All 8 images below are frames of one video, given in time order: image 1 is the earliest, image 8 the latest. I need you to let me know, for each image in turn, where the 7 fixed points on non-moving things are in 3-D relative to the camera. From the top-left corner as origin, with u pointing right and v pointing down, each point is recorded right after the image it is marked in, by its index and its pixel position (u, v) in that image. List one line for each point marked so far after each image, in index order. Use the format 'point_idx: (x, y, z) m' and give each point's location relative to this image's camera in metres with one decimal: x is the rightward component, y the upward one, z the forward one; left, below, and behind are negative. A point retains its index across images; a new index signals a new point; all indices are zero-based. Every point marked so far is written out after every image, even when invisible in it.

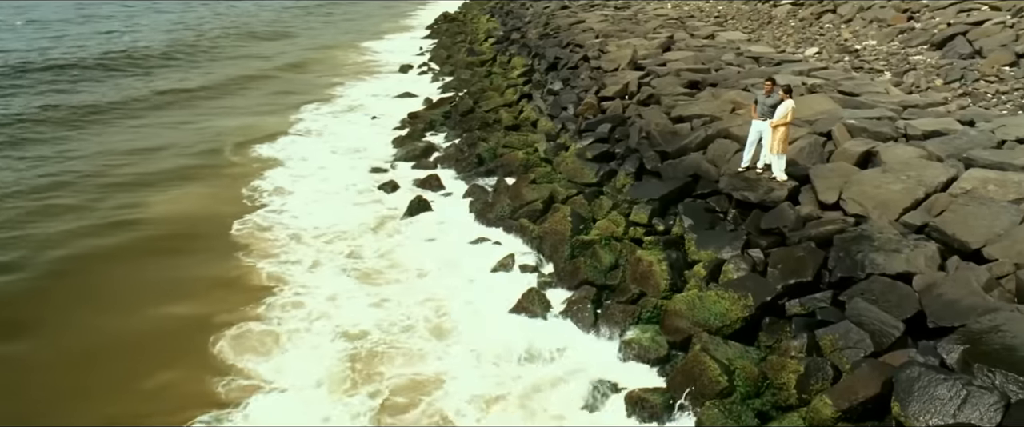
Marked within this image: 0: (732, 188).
0: (+3.2, +0.4, +12.5) m
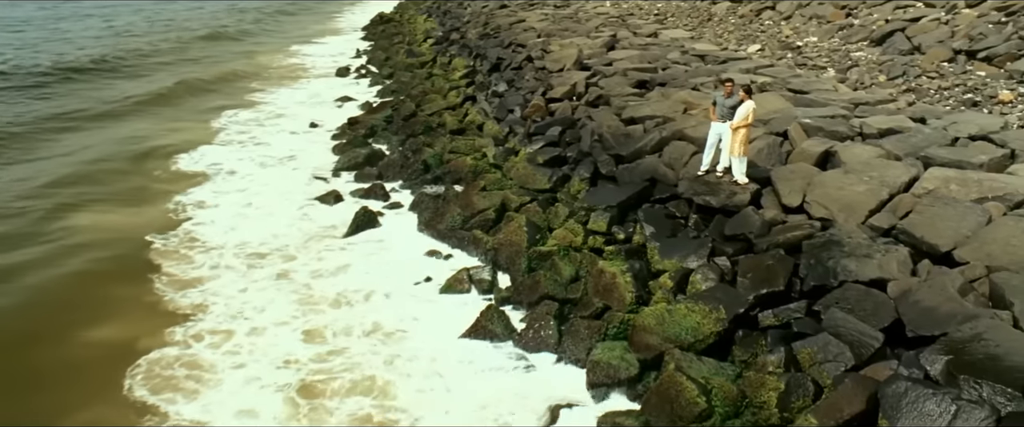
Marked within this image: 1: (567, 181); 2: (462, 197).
0: (+2.6, +0.3, +12.1) m
1: (+0.9, +0.6, +14.4) m
2: (-0.9, +0.3, +14.7) m
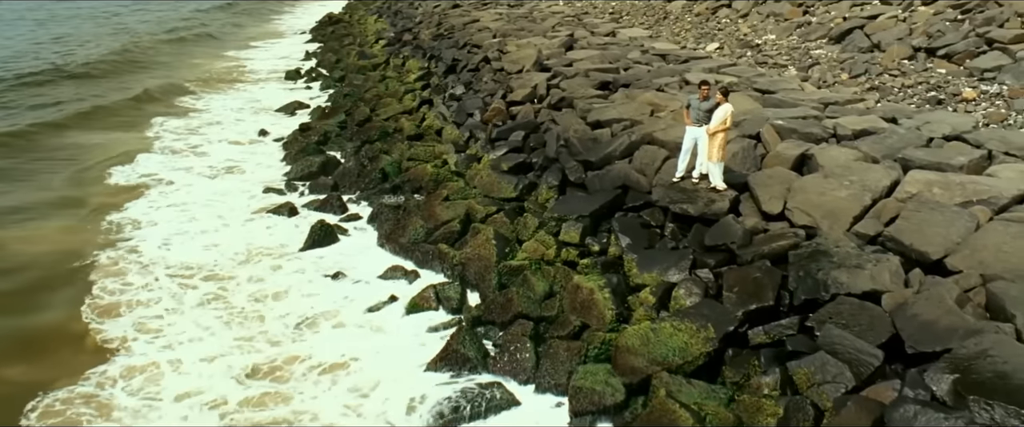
0: (+2.1, +0.2, +11.6) m
1: (+0.4, +0.4, +13.8) m
2: (-1.4, +0.1, +14.0) m
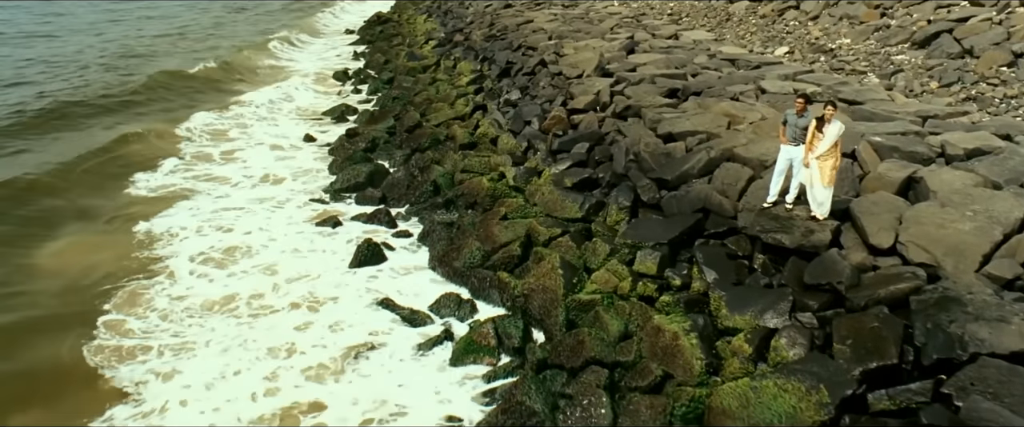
0: (+3.0, -0.2, +10.3) m
1: (+1.3, +0.1, +12.5) m
2: (-0.5, -0.2, +12.8) m
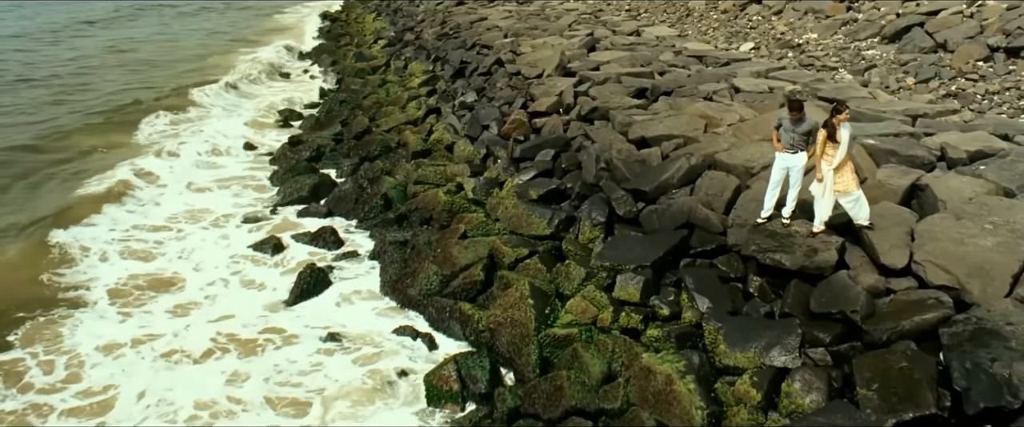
0: (+2.6, -0.4, +9.1) m
1: (+0.8, -0.1, +11.2) m
2: (-1.0, -0.5, +11.4) m
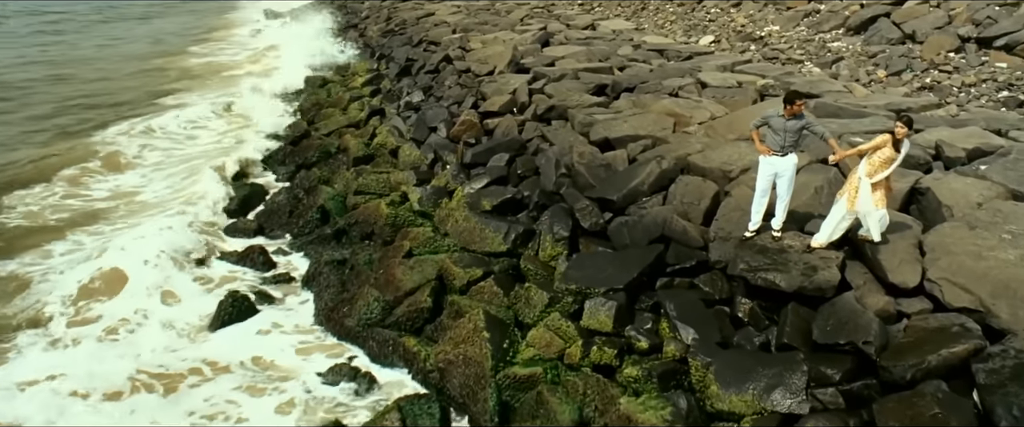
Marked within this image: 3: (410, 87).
0: (+2.1, -0.5, +7.9) m
1: (+0.2, -0.3, +9.9) m
2: (-1.6, -0.7, +10.0) m
3: (-2.2, +2.8, +18.8) m
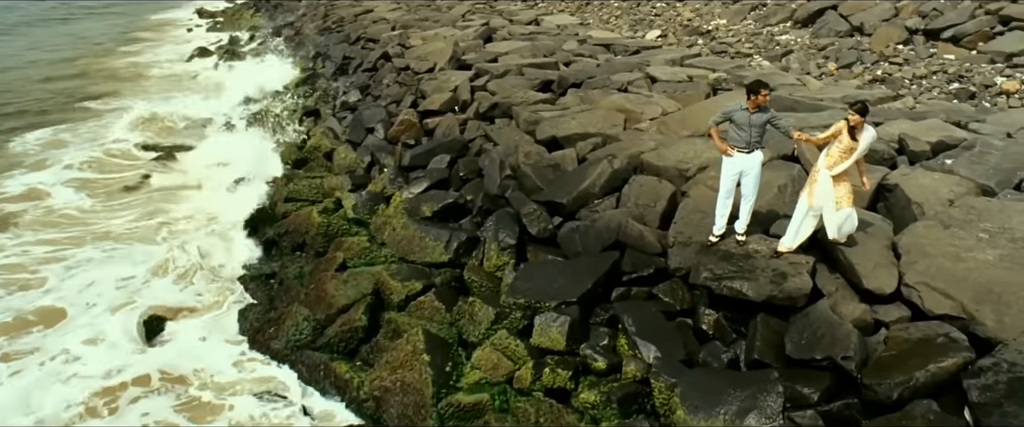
0: (+1.6, -0.5, +7.2) m
1: (-0.4, -0.4, +9.2) m
2: (-2.2, -0.8, +9.1) m
3: (-3.5, +2.7, +17.9) m
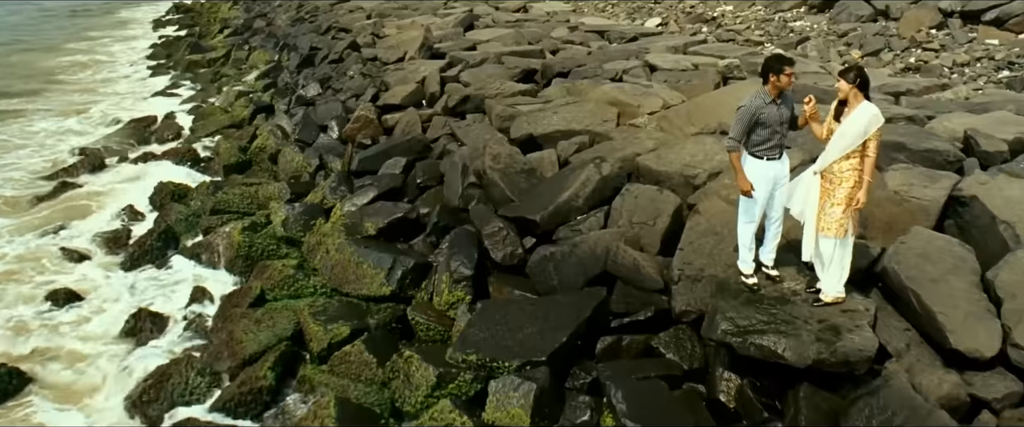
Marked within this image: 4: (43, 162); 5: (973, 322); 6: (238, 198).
0: (+1.3, -0.7, +5.2) m
1: (-0.7, -0.5, +7.2) m
2: (-2.5, -1.0, +7.1) m
3: (-3.8, +2.5, +15.9) m
4: (-7.2, +0.6, +12.7) m
5: (+2.6, -0.6, +4.8) m
6: (-3.2, +0.2, +10.0) m
